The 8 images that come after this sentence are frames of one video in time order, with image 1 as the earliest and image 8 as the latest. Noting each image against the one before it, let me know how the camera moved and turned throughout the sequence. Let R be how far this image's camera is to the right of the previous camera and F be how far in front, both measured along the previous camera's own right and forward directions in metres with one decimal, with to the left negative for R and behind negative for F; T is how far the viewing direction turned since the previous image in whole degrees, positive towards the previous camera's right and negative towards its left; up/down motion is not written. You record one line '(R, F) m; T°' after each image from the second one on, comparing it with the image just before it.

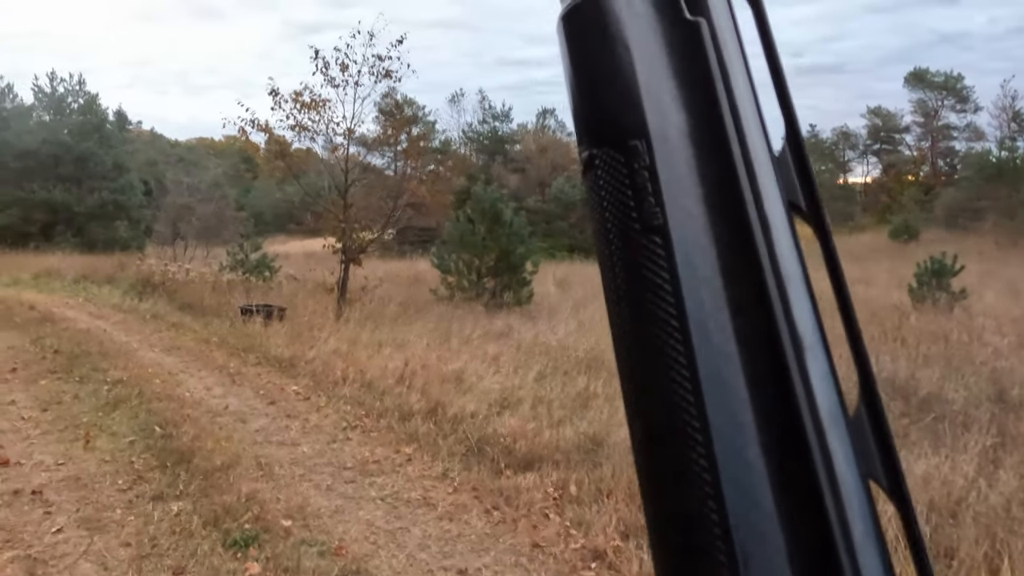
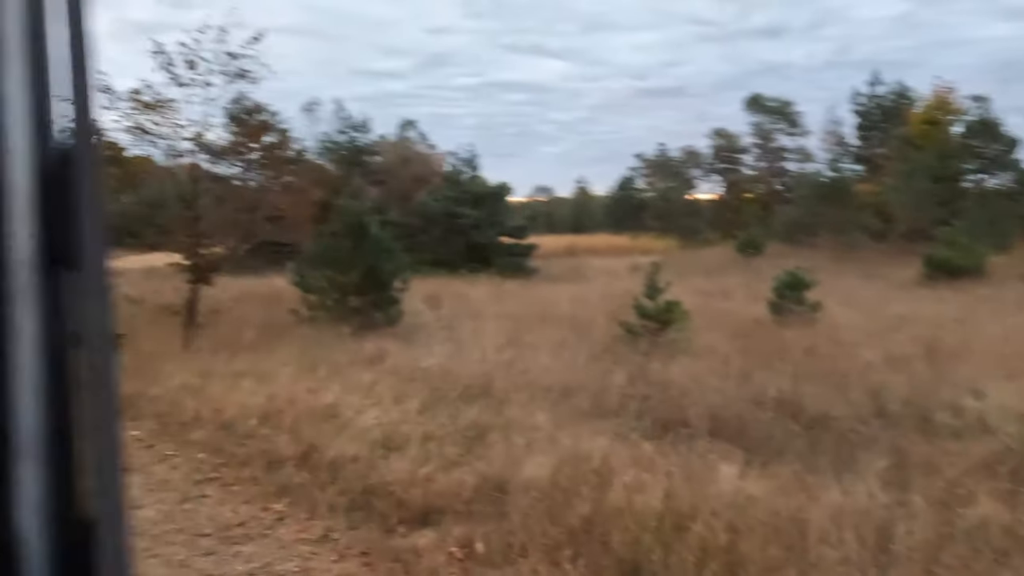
(-0.2, +0.6) m; +11°
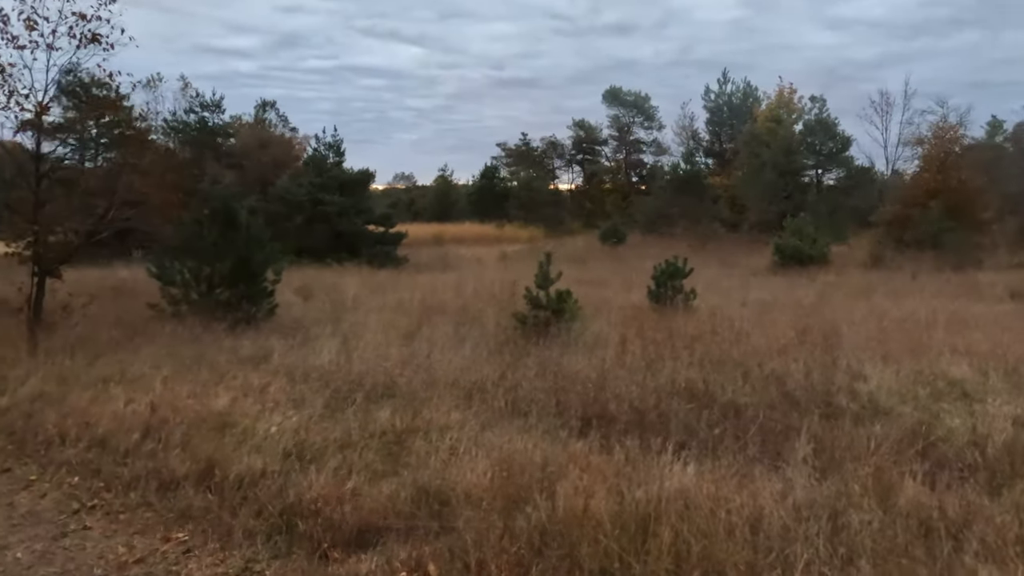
(-0.5, +0.4) m; +11°
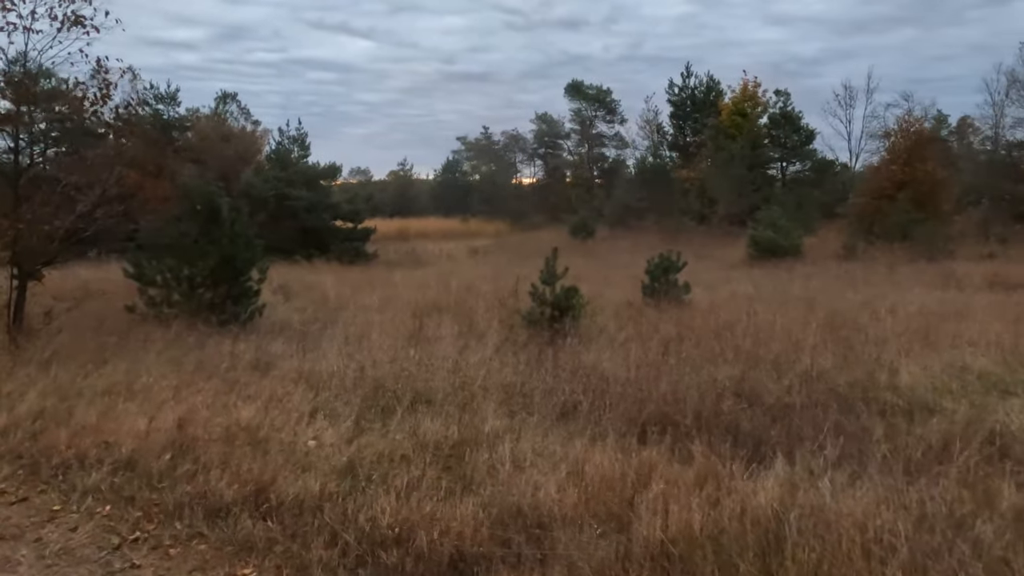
(-0.7, +0.4) m; +3°
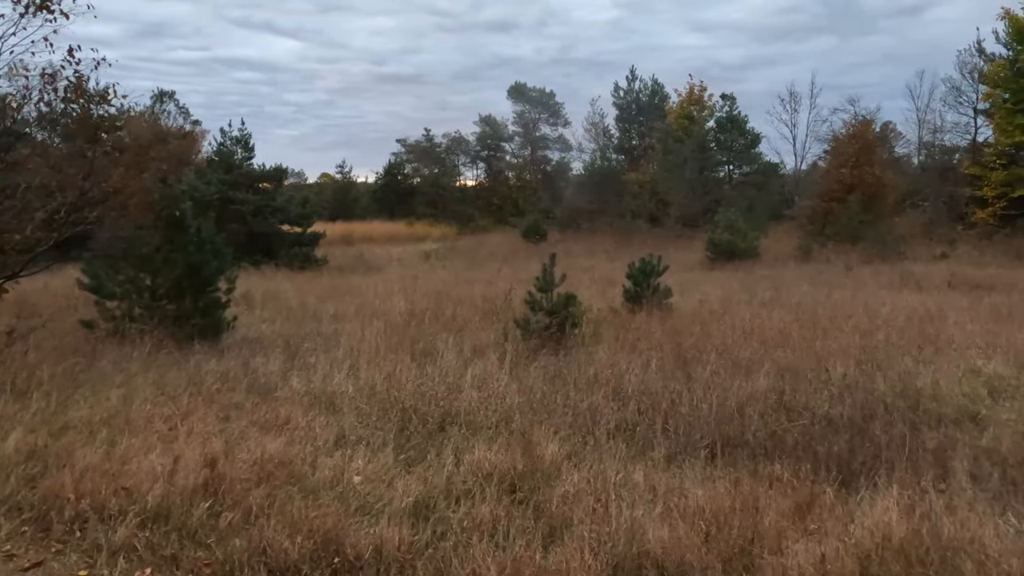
(-0.9, +0.5) m; +5°
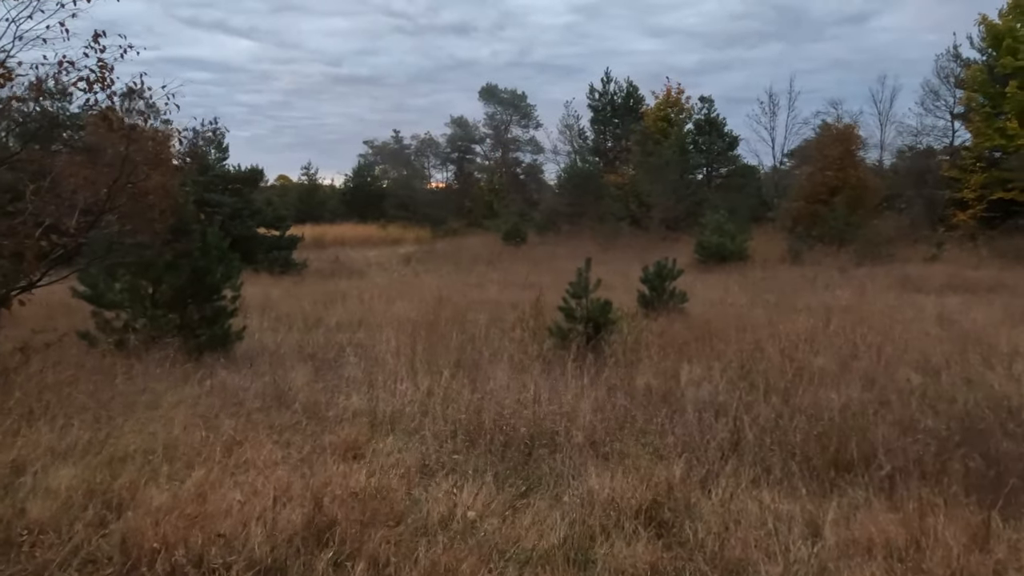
(-1.0, +0.5) m; +3°
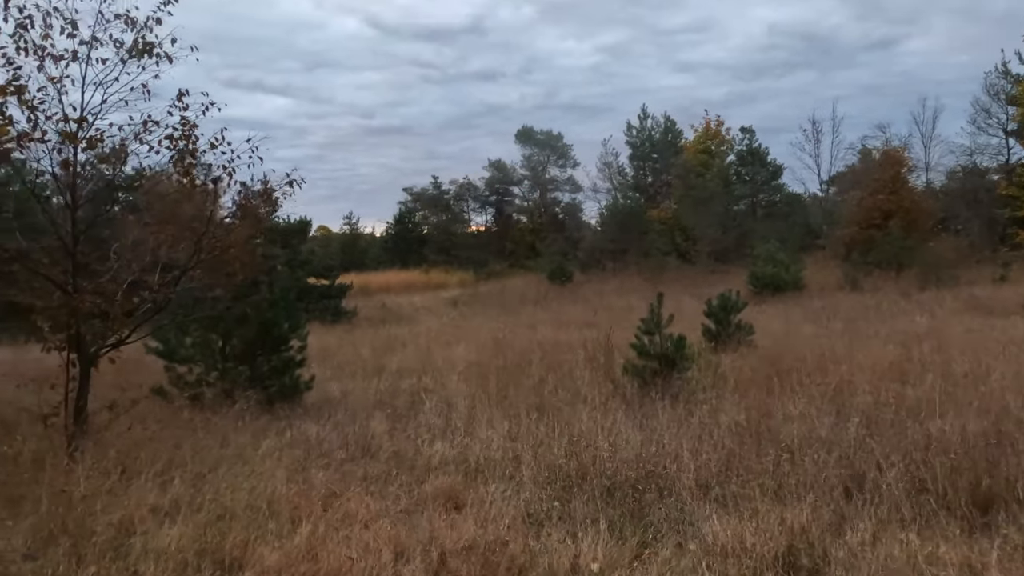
(-0.4, +0.1) m; -3°
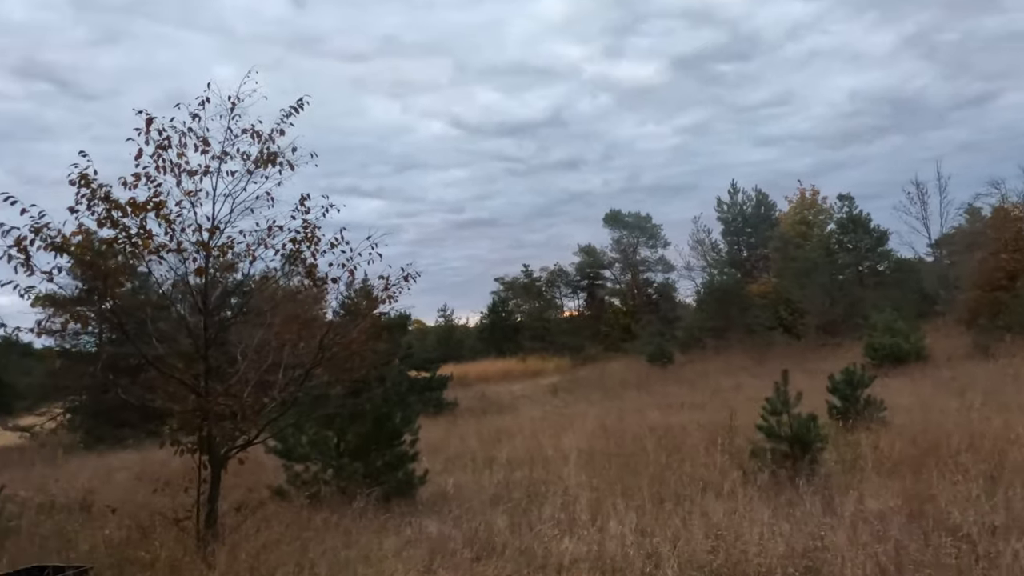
(-0.3, +0.2) m; -7°
